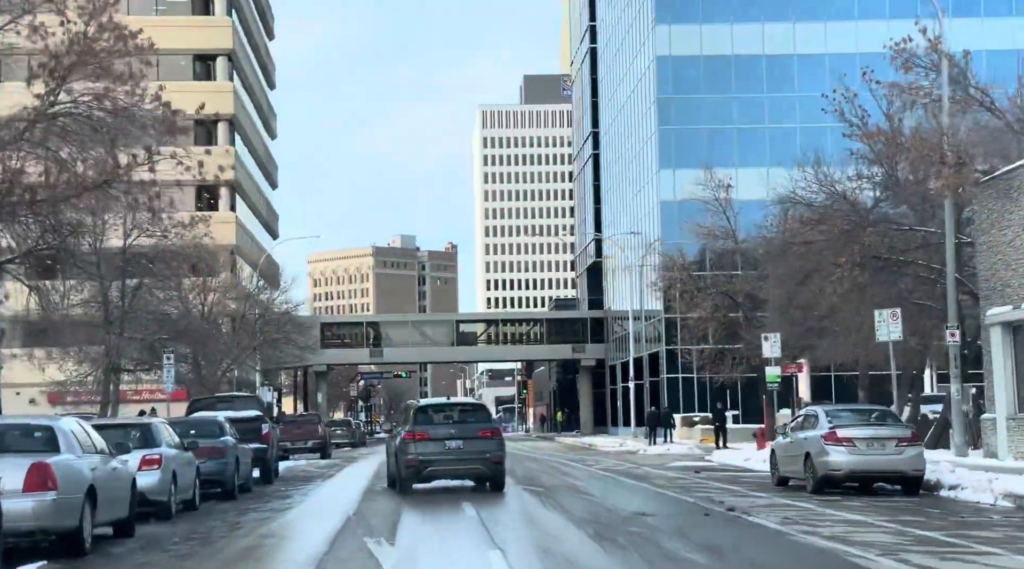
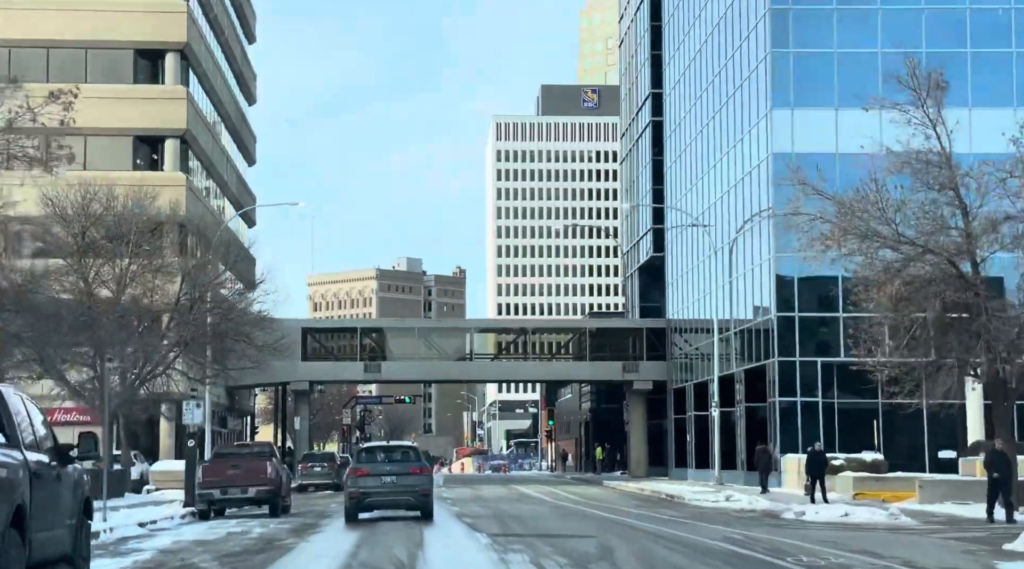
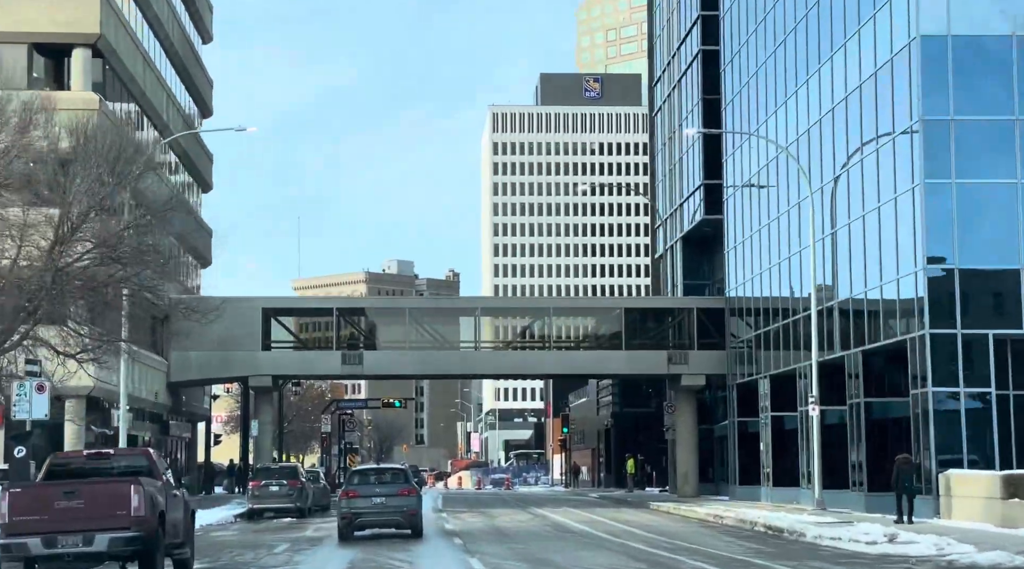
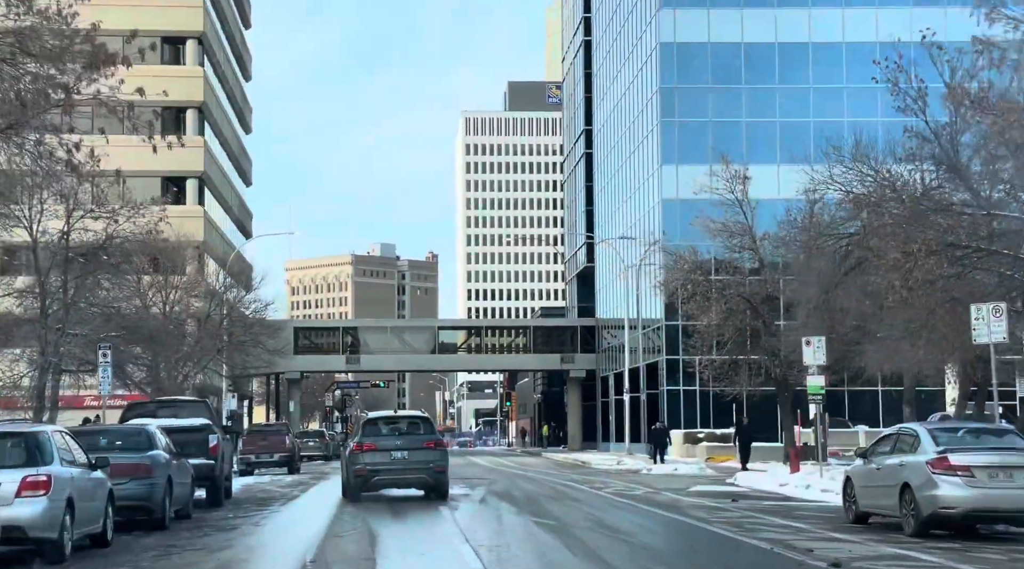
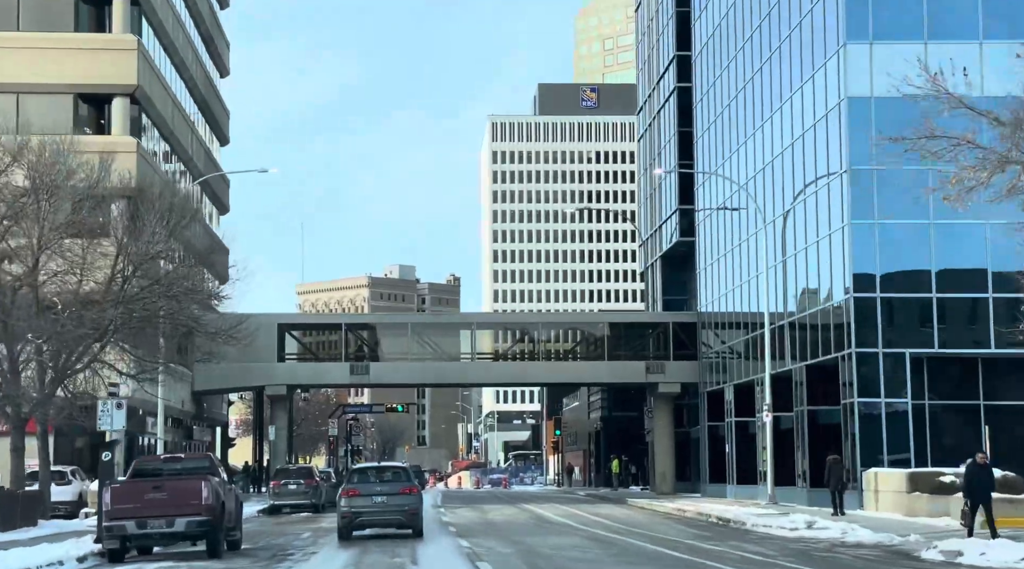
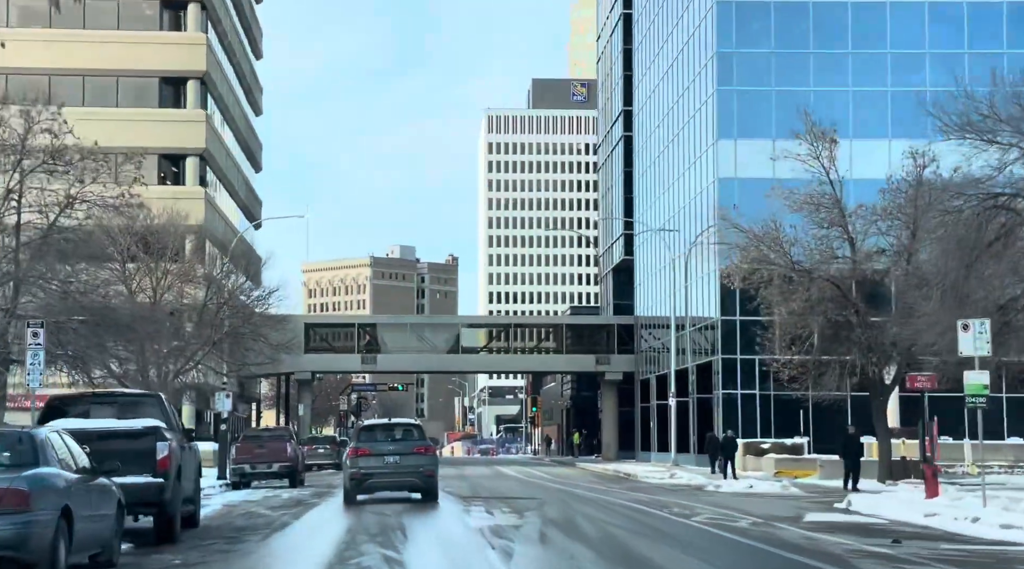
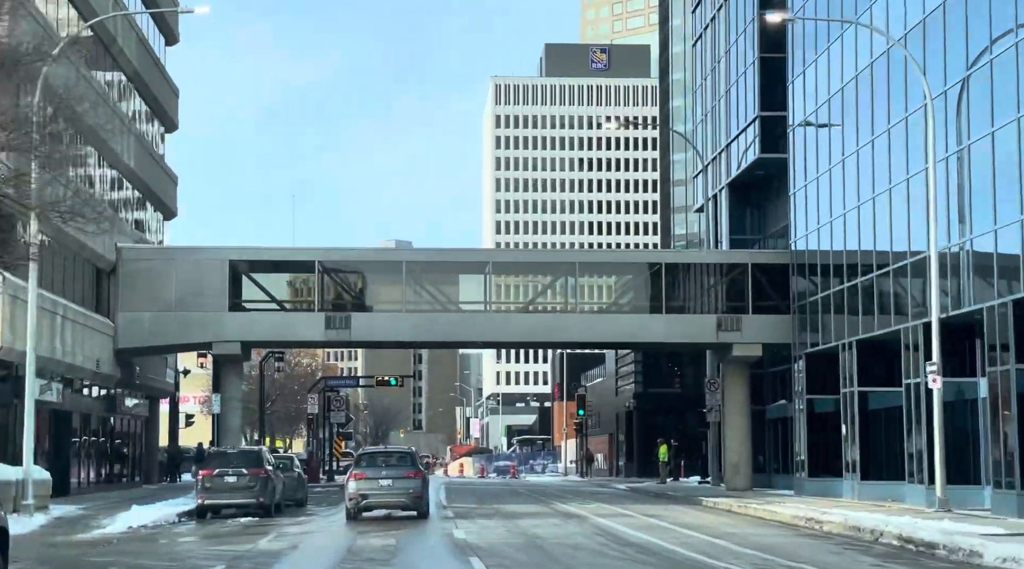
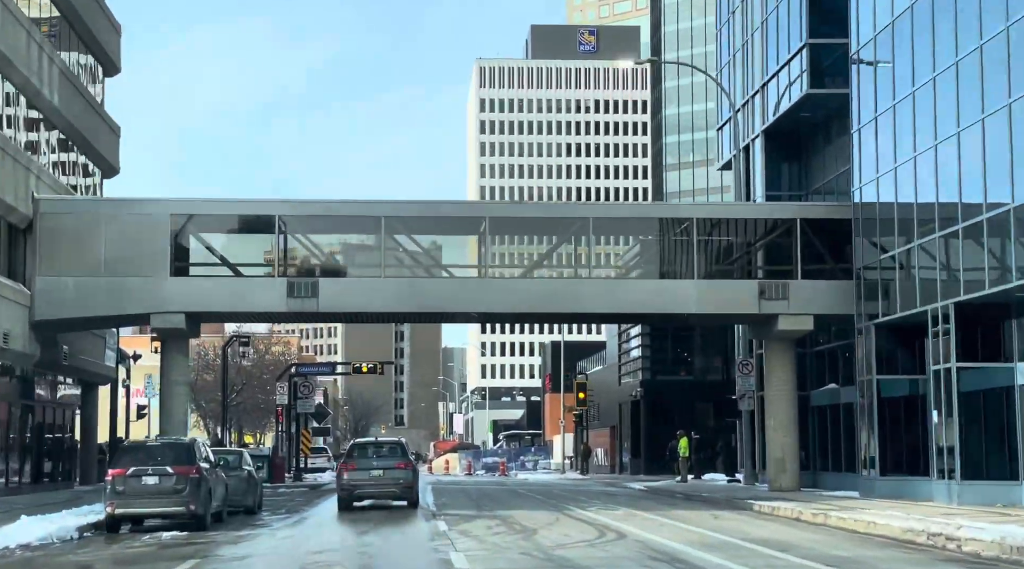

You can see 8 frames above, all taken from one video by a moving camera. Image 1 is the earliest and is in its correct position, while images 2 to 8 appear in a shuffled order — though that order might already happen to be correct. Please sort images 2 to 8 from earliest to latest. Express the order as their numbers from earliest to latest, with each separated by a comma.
4, 6, 2, 5, 3, 7, 8
